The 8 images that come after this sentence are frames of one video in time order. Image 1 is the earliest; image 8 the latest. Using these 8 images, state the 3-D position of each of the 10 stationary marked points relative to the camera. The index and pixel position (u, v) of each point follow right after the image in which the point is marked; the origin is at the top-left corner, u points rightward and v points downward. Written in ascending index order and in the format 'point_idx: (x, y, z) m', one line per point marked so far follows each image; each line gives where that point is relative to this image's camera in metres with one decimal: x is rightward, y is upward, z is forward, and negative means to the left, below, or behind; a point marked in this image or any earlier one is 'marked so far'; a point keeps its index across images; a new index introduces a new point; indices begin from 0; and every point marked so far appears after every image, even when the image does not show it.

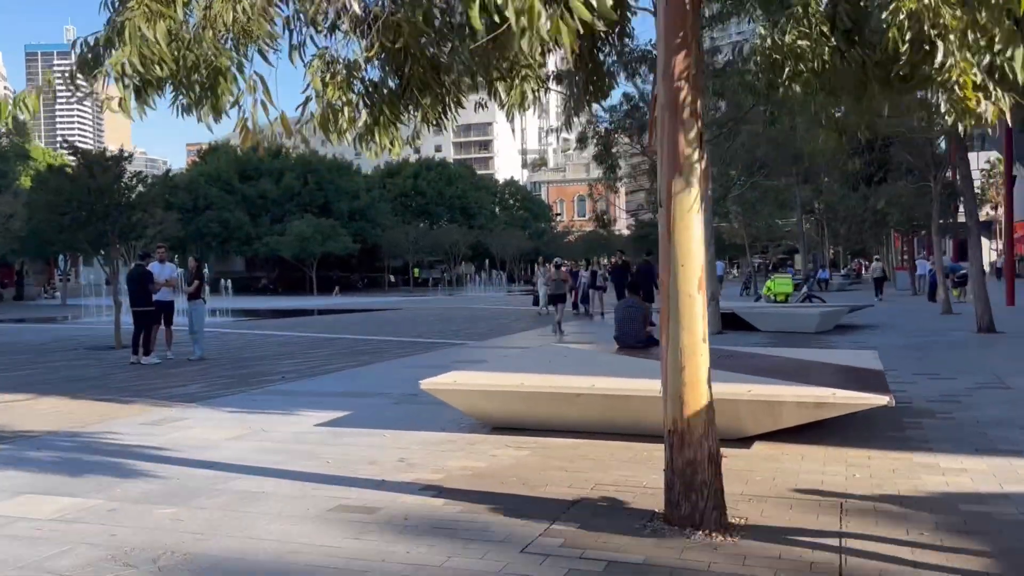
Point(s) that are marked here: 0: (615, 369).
0: (+1.1, -0.9, +9.8) m
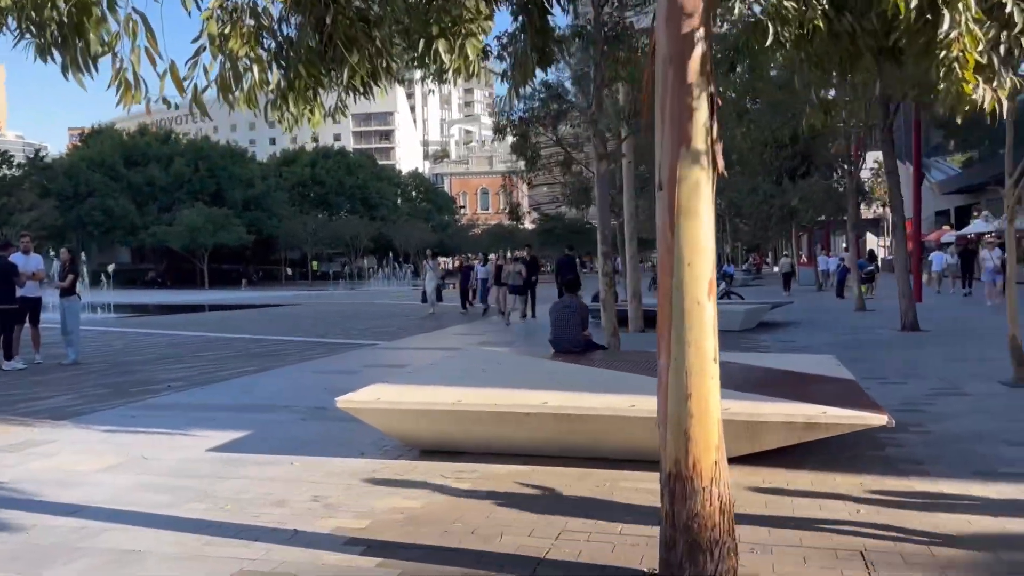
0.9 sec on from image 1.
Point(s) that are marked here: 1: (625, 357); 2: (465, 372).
0: (+0.5, -0.9, +8.6) m
1: (+1.4, -0.9, +11.1) m
2: (-0.5, -0.9, +9.4) m
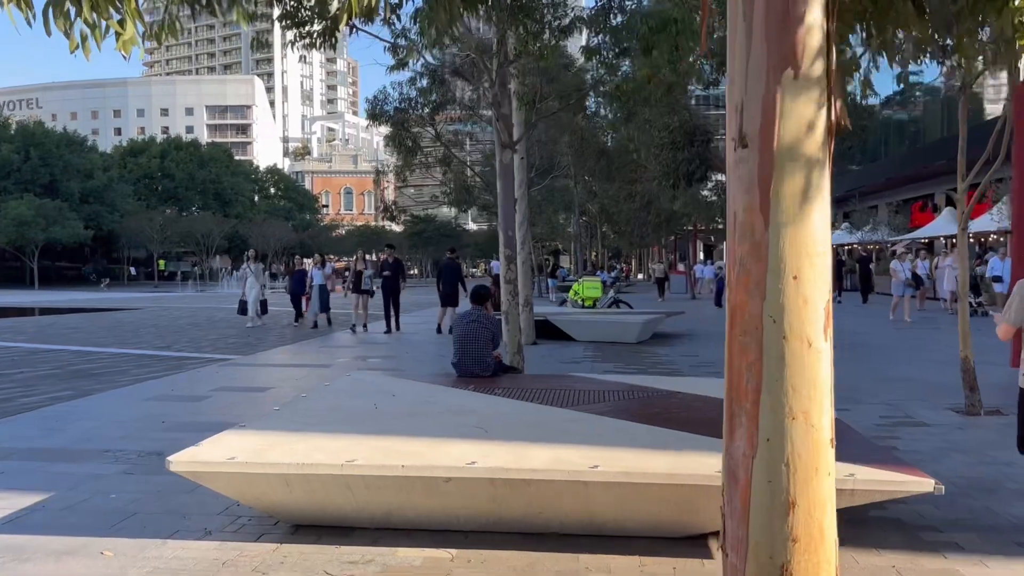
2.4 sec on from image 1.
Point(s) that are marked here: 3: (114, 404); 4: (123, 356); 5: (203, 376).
0: (-0.2, -1.0, +6.6) m
1: (+0.3, -1.0, +9.2) m
2: (-1.3, -1.0, +7.2) m
3: (-4.6, -1.3, +10.5) m
4: (-6.8, -1.2, +15.9) m
5: (-4.5, -1.2, +13.1) m
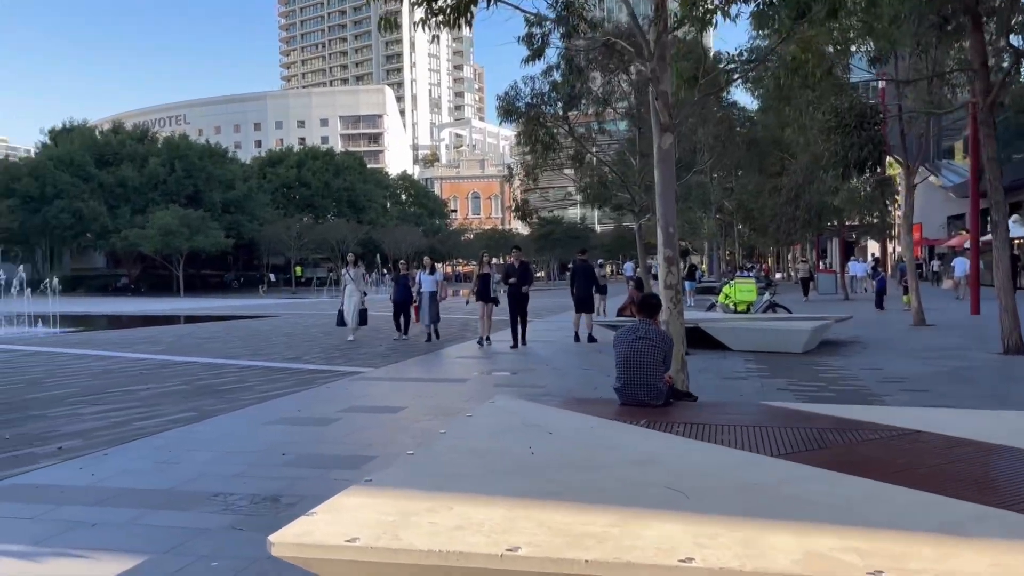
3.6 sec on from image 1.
0: (+0.9, -1.0, +5.0) m
1: (+1.8, -1.0, +7.5) m
2: (-0.1, -1.0, +5.7) m
3: (-2.9, -1.4, +9.4) m
4: (-4.4, -1.3, +15.1) m
5: (-2.4, -1.3, +12.0) m
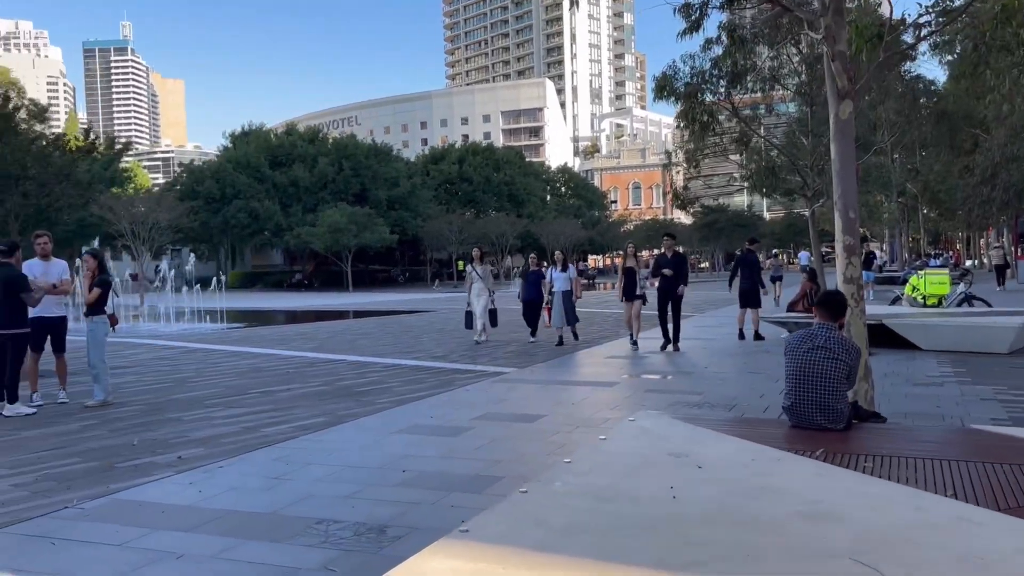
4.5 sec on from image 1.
0: (+1.4, -1.0, +3.7) m
1: (+2.8, -1.0, +6.0) m
2: (+0.6, -1.0, +4.6) m
3: (-1.5, -1.4, +8.8) m
4: (-1.9, -1.3, +14.6) m
5: (-0.5, -1.3, +11.2) m
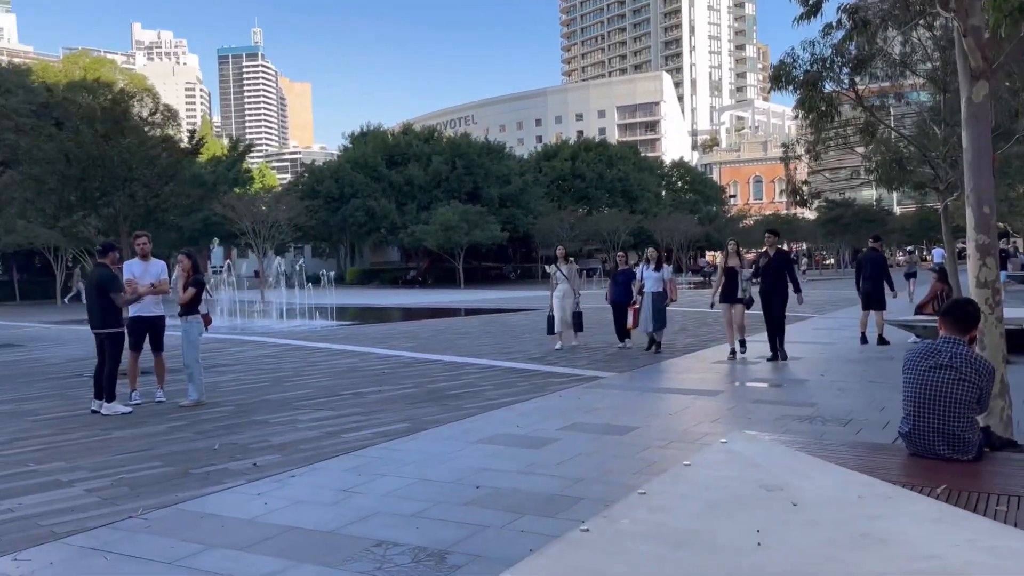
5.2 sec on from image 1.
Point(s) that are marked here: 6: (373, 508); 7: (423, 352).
0: (+1.6, -1.1, +3.0) m
1: (+3.2, -1.1, +5.1) m
2: (+0.9, -1.1, +4.0) m
3: (-0.6, -1.5, +8.4) m
4: (-0.4, -1.3, +14.2) m
5: (+0.6, -1.3, +10.7) m
6: (-1.0, -1.6, +6.5) m
7: (-1.7, -1.2, +17.2) m
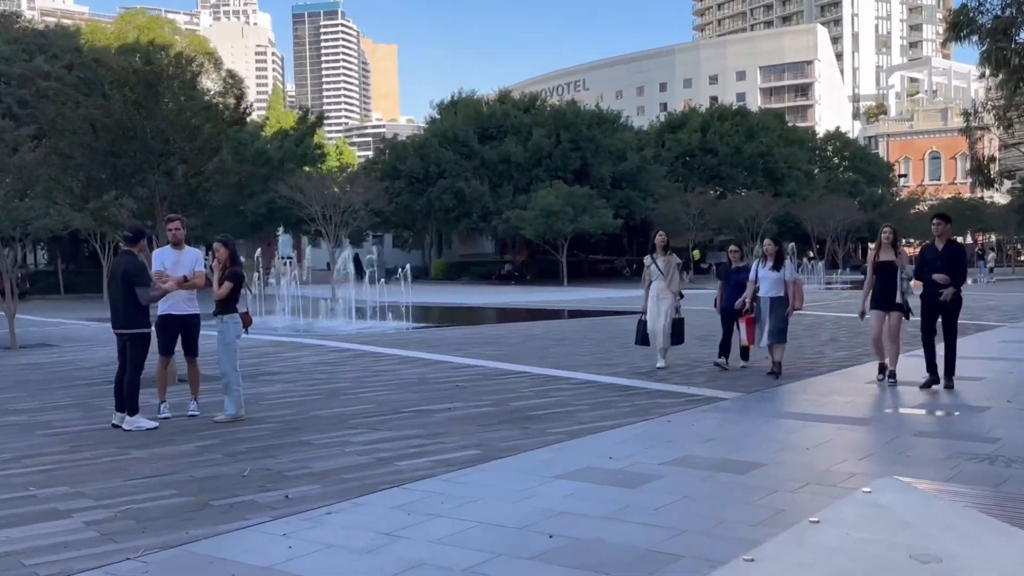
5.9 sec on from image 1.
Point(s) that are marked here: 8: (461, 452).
0: (+1.5, -1.1, +1.3) m
1: (+3.4, -1.1, +3.1) m
2: (+1.0, -1.1, +2.3) m
3: (+0.1, -1.4, +6.9) m
4: (+1.2, -1.2, +12.7) m
5: (+1.6, -1.3, +9.0) m
6: (-0.5, -1.6, +5.1) m
7: (+0.3, -1.1, +15.8) m
8: (-0.4, -1.5, +7.0) m
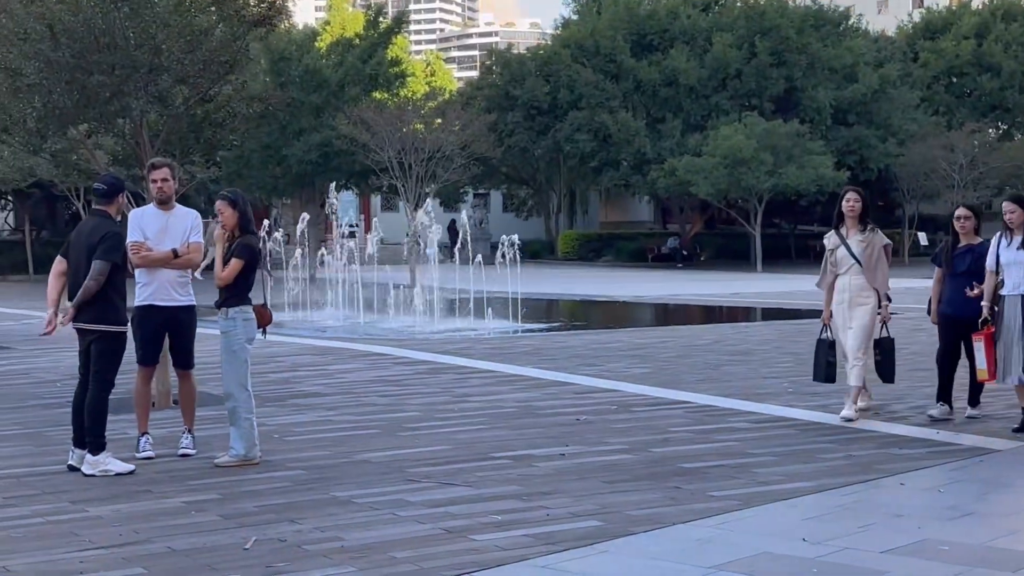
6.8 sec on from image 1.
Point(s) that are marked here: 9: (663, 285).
0: (+1.2, -1.3, -1.3) m
1: (+3.5, -1.3, +0.2) m
2: (+0.9, -1.3, -0.2) m
3: (+0.9, -1.4, +4.5) m
4: (+3.0, -1.0, +10.0) m
5: (+2.8, -1.2, +6.3) m
6: (-0.1, -1.5, +2.9) m
7: (+2.7, -0.7, +13.2) m
8: (+0.4, -1.4, +4.7) m
9: (+4.1, -0.1, +20.1) m
